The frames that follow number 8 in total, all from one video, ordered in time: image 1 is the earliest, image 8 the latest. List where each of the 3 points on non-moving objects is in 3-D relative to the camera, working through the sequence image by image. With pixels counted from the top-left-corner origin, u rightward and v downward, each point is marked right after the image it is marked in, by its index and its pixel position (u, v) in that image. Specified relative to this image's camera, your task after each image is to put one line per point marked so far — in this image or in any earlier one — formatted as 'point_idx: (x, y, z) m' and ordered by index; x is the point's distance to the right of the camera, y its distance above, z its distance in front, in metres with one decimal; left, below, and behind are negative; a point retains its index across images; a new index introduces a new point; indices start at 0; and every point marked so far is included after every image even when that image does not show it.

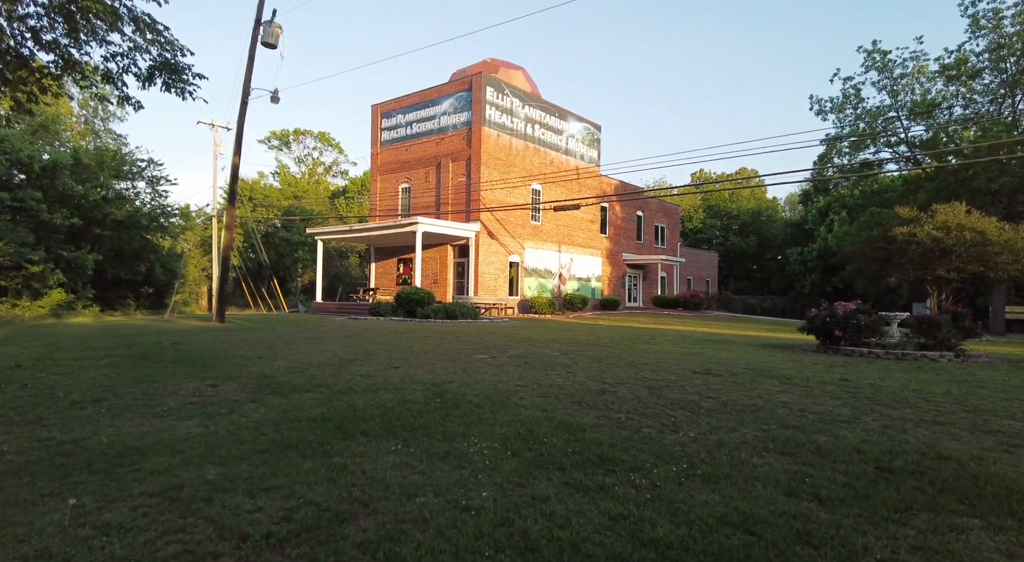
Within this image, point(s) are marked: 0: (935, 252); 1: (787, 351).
0: (+13.3, +0.9, +18.5) m
1: (+5.8, -1.5, +12.3) m
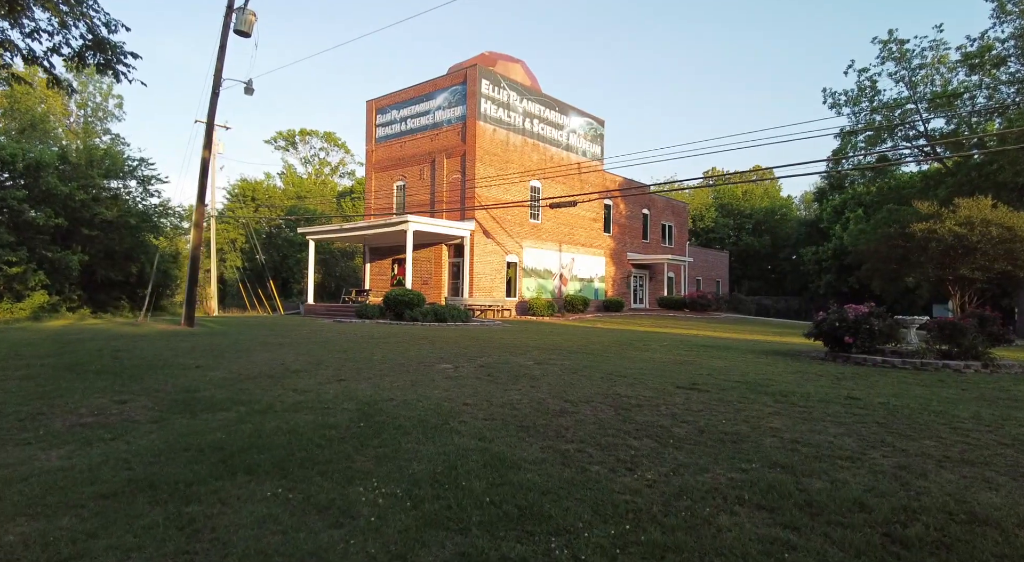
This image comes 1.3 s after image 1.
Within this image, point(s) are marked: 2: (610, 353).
0: (+13.0, +0.9, +17.1) m
1: (+5.3, -1.5, +11.1) m
2: (+1.9, -1.4, +11.4) m
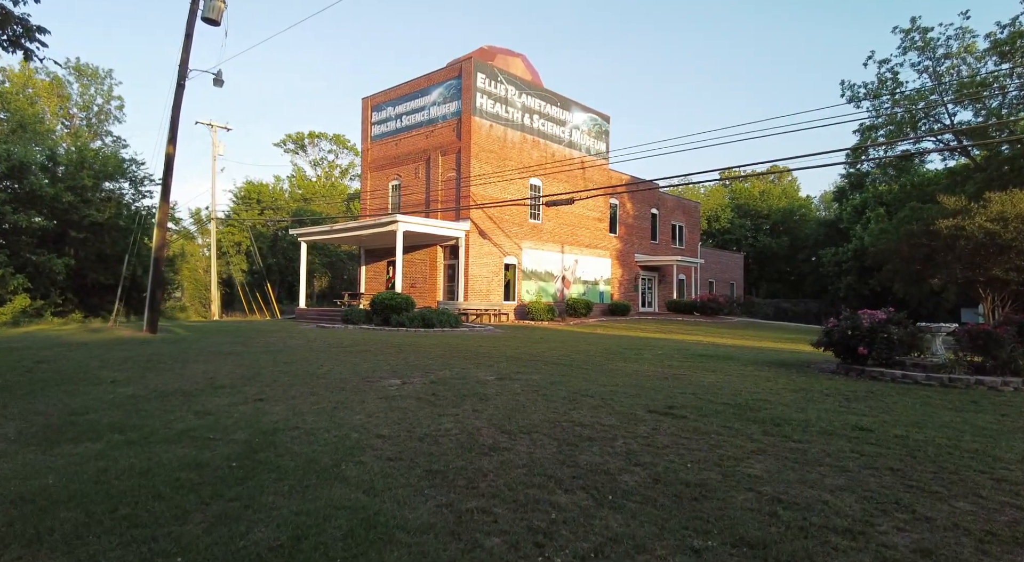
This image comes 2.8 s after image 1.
0: (+12.6, +0.8, +15.5) m
1: (+4.8, -1.5, +9.7) m
2: (+1.4, -1.5, +10.2) m
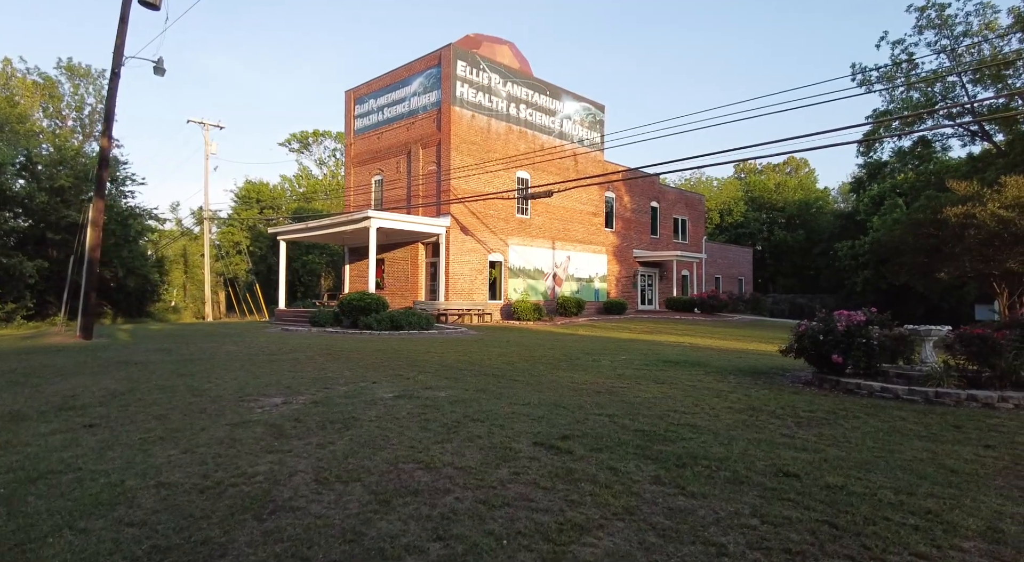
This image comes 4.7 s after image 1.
0: (+11.6, +1.0, +13.8) m
1: (+3.6, -1.5, +8.3) m
2: (+0.3, -1.4, +8.9) m
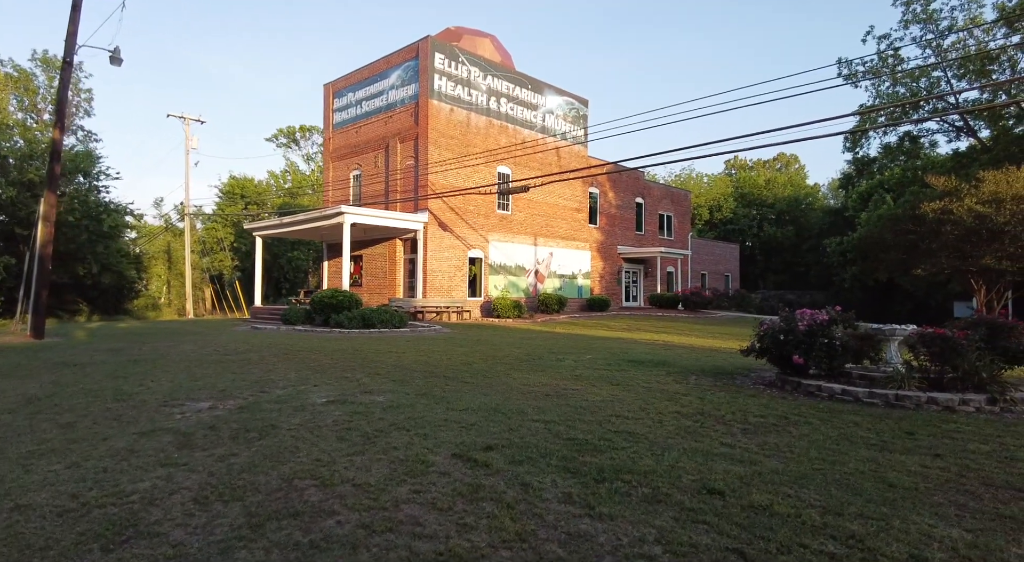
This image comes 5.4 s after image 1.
0: (+10.8, +1.1, +13.6) m
1: (+2.9, -1.4, +8.0) m
2: (-0.4, -1.4, +8.5) m
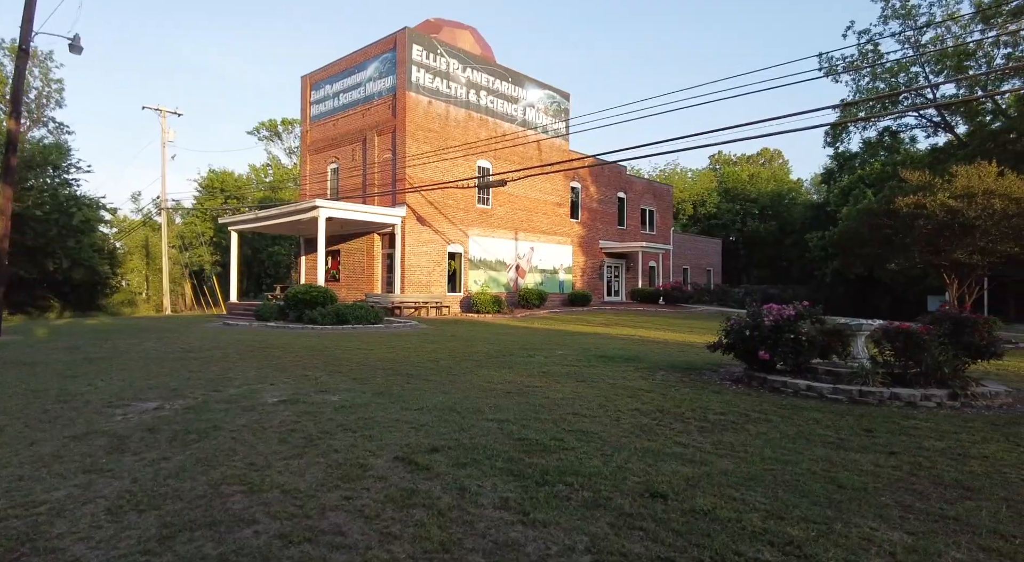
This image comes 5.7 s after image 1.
0: (+10.2, +1.2, +13.6) m
1: (+2.4, -1.4, +7.9) m
2: (-0.9, -1.3, +8.4) m
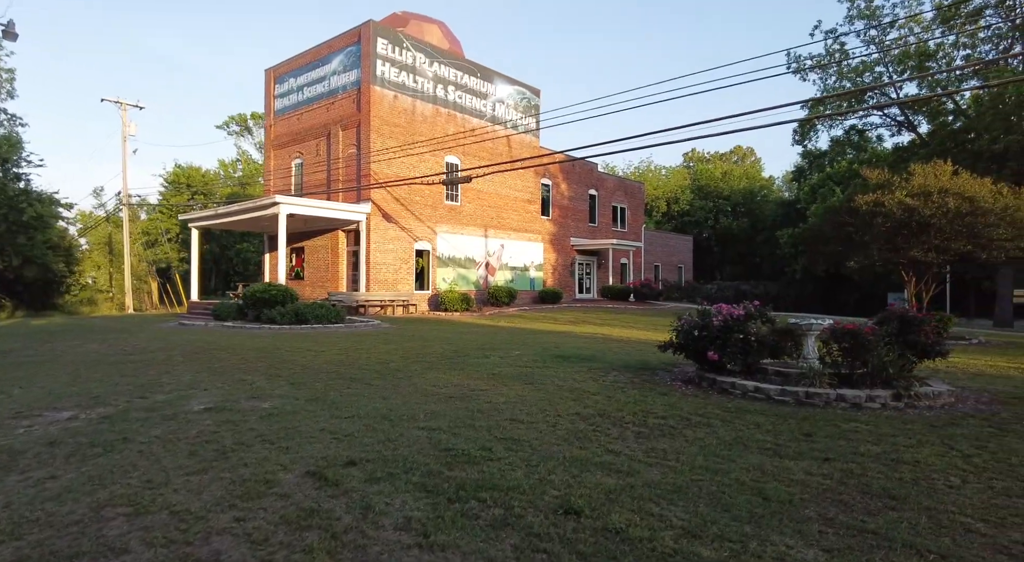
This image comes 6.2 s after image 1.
0: (+9.3, +1.3, +13.7) m
1: (+1.7, -1.4, +7.7) m
2: (-1.7, -1.3, +8.1) m
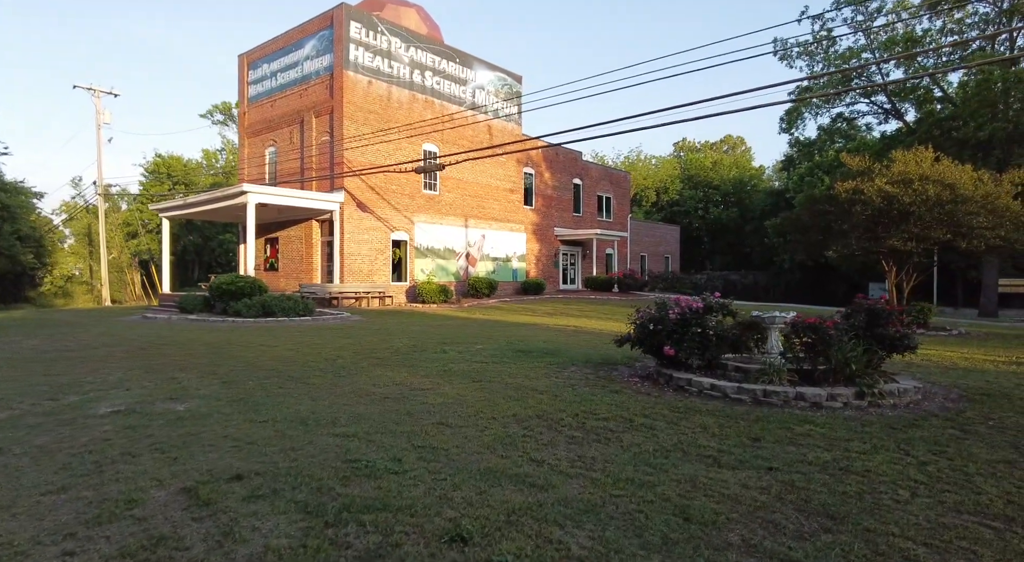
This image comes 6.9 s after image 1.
0: (+8.6, +1.5, +13.3) m
1: (+1.1, -1.3, +7.3) m
2: (-2.3, -1.2, +7.6) m
